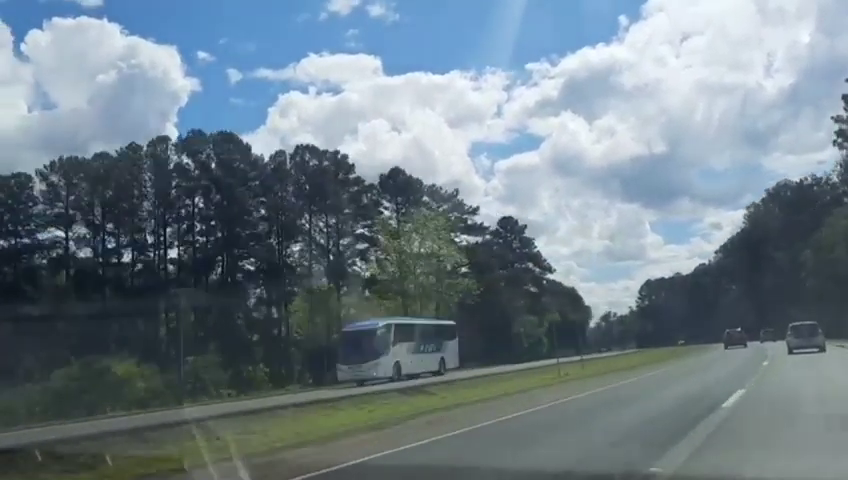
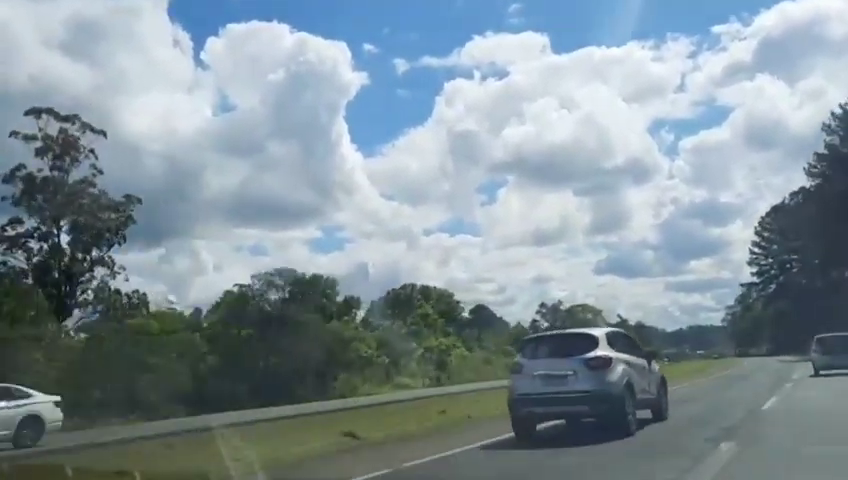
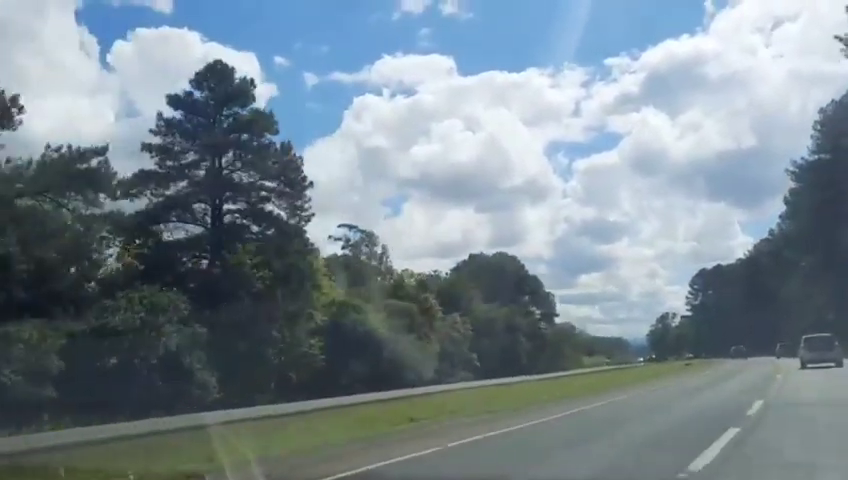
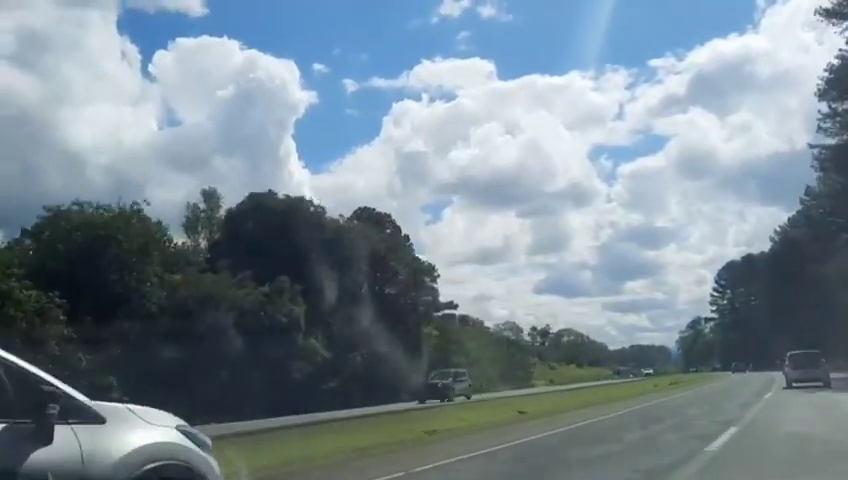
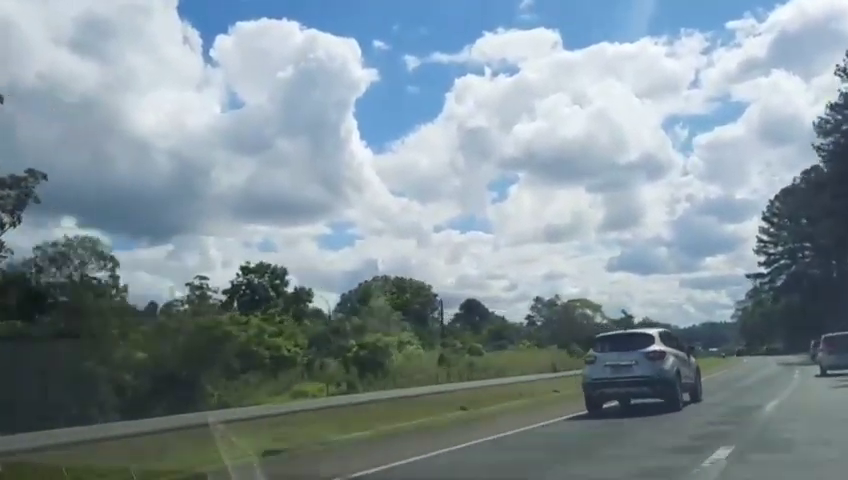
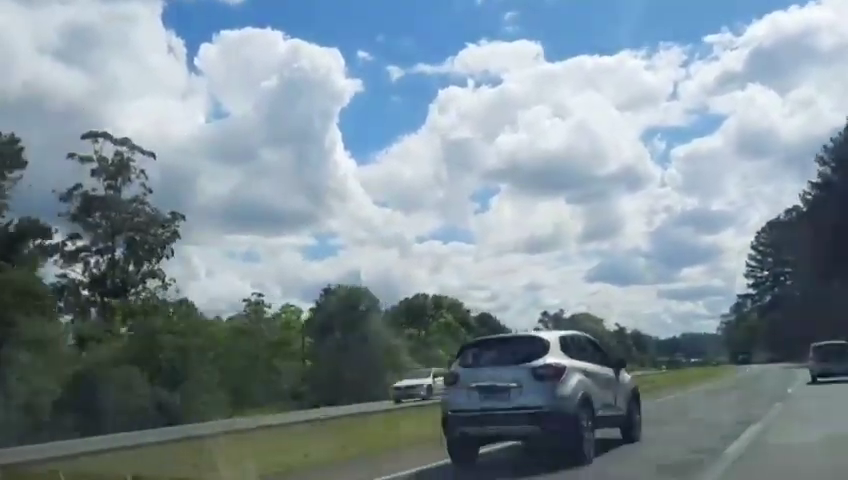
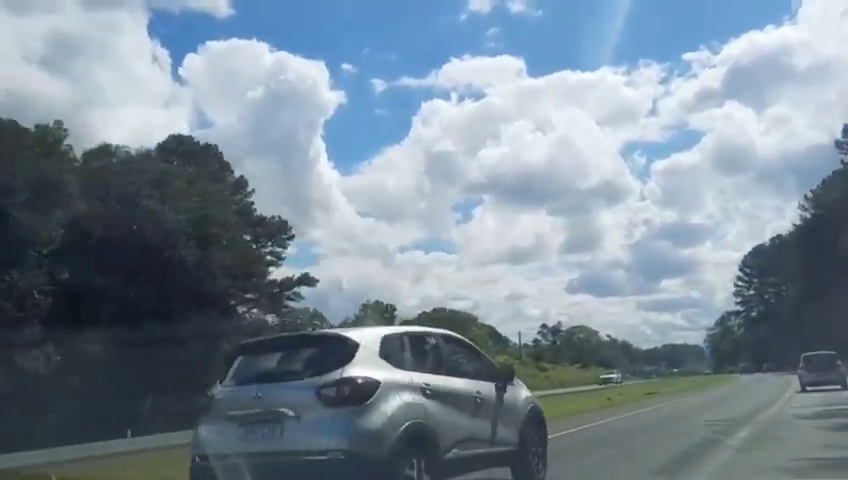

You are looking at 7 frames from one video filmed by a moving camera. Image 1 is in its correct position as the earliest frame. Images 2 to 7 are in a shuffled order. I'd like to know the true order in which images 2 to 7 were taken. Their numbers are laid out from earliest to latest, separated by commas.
3, 4, 7, 6, 2, 5
